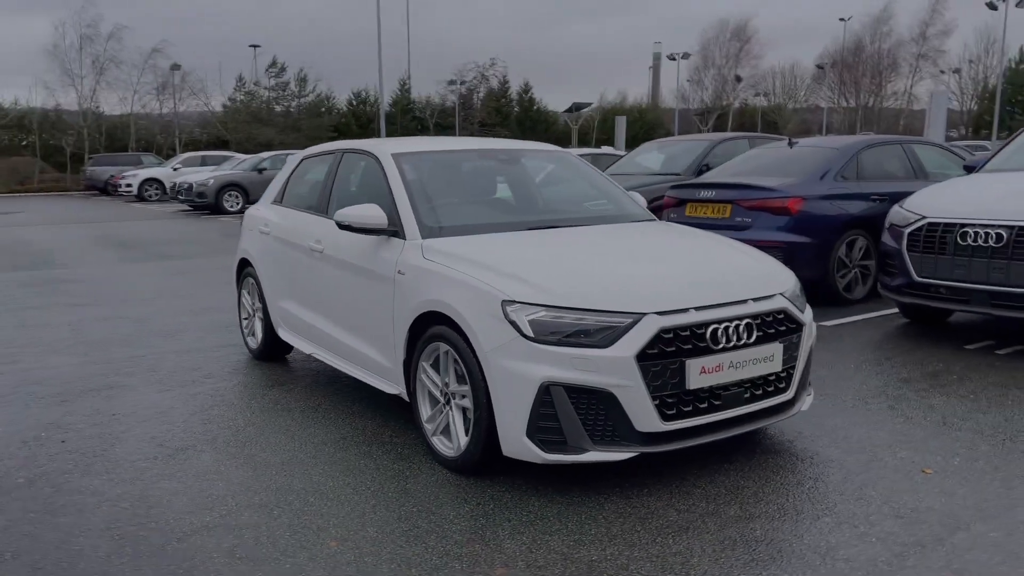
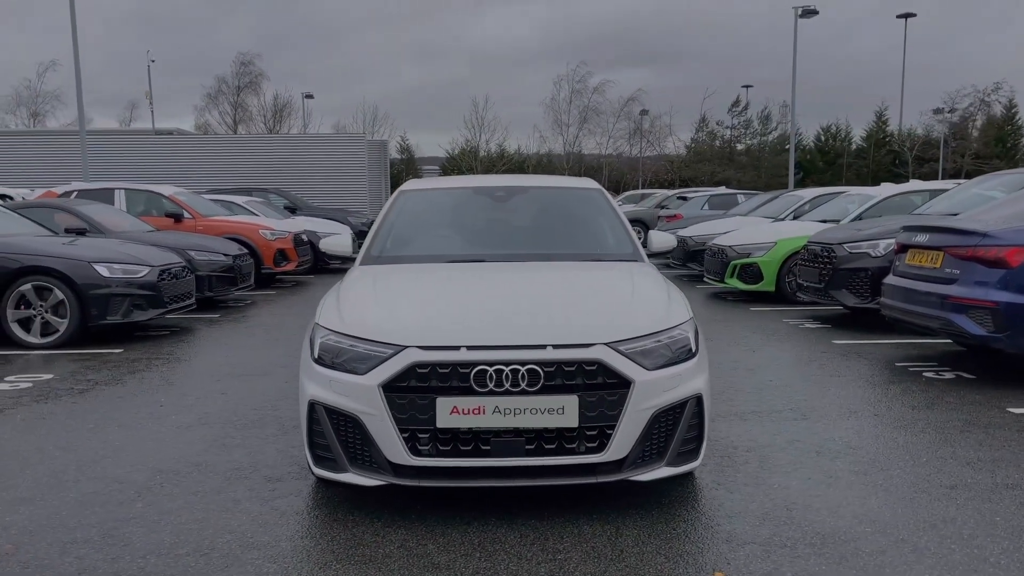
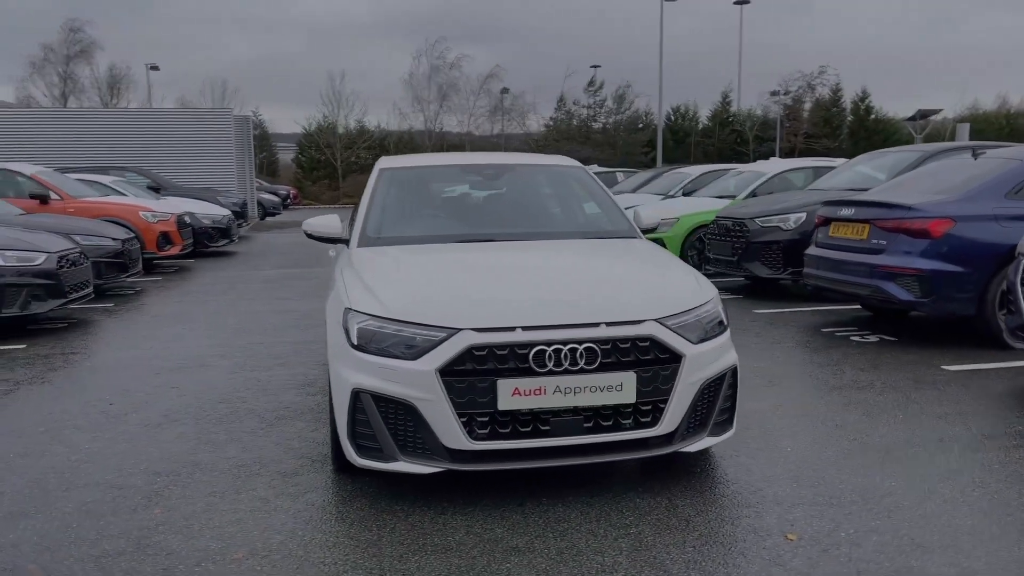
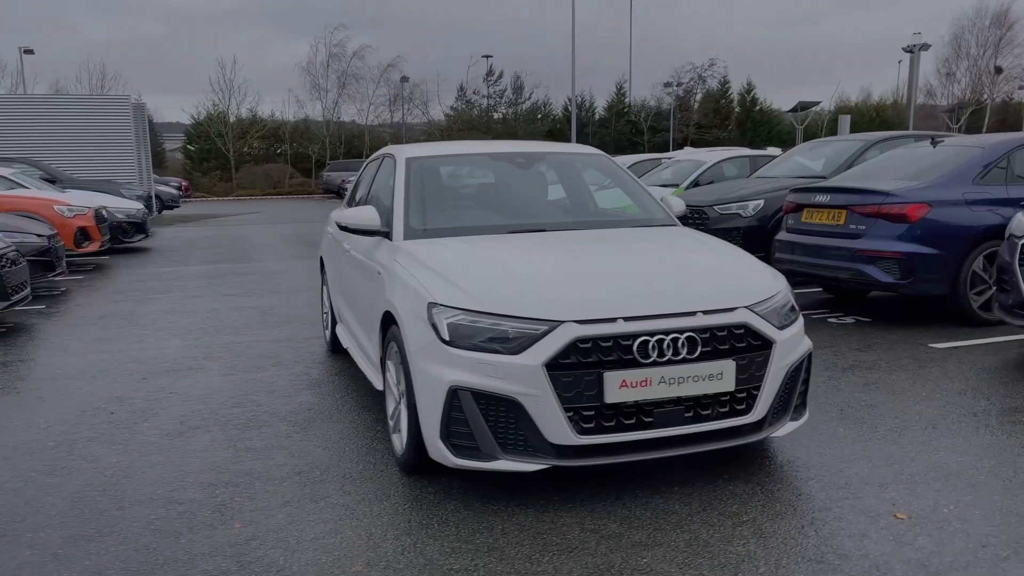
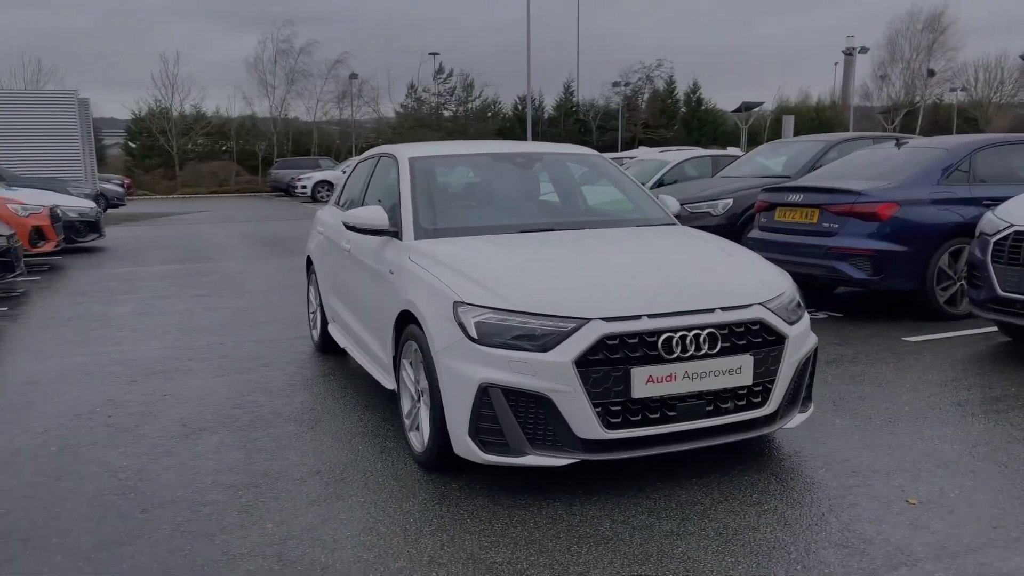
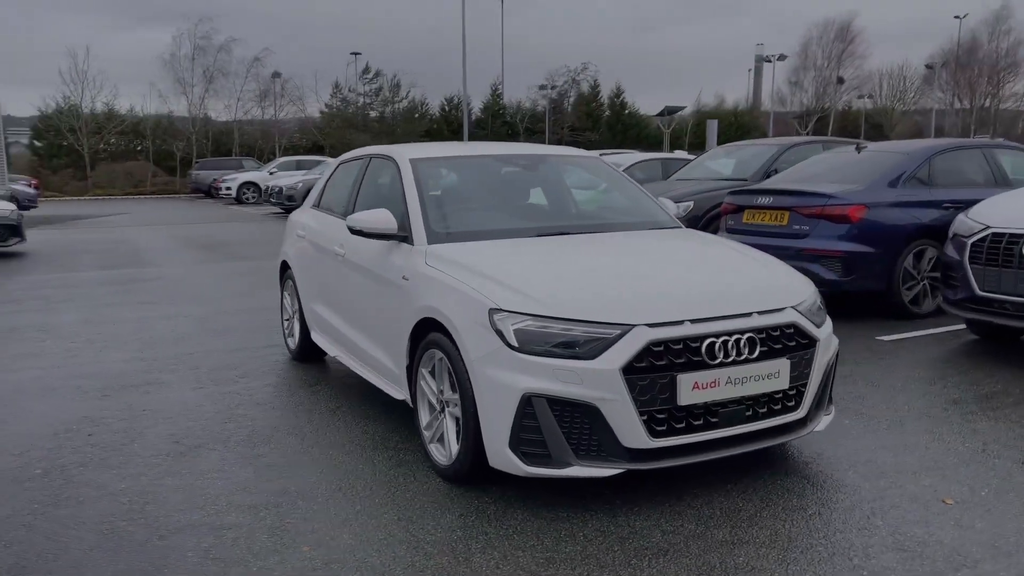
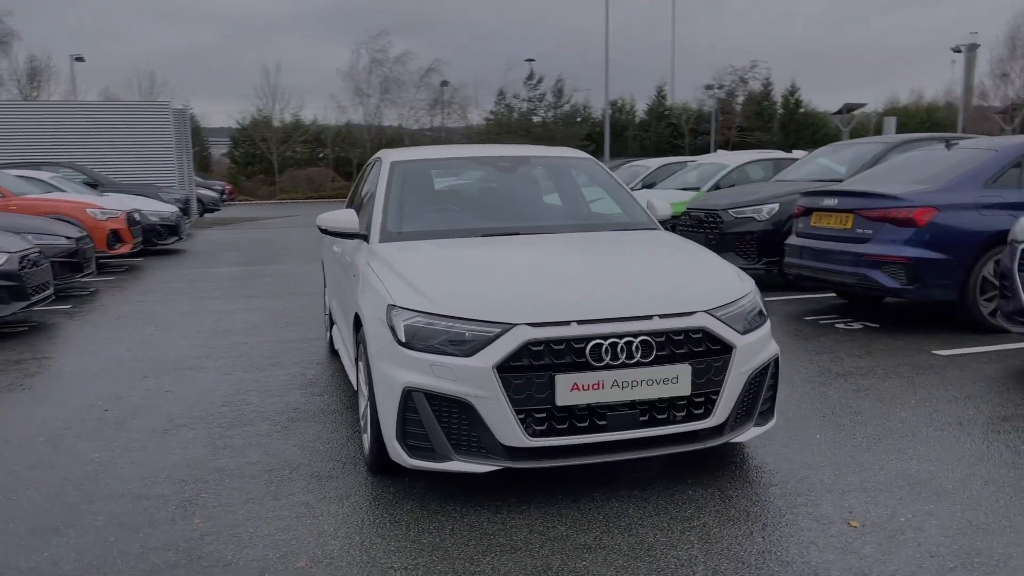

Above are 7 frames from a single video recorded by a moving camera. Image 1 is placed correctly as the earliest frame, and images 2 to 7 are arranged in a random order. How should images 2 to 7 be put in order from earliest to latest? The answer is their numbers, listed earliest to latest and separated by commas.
6, 5, 4, 7, 3, 2
